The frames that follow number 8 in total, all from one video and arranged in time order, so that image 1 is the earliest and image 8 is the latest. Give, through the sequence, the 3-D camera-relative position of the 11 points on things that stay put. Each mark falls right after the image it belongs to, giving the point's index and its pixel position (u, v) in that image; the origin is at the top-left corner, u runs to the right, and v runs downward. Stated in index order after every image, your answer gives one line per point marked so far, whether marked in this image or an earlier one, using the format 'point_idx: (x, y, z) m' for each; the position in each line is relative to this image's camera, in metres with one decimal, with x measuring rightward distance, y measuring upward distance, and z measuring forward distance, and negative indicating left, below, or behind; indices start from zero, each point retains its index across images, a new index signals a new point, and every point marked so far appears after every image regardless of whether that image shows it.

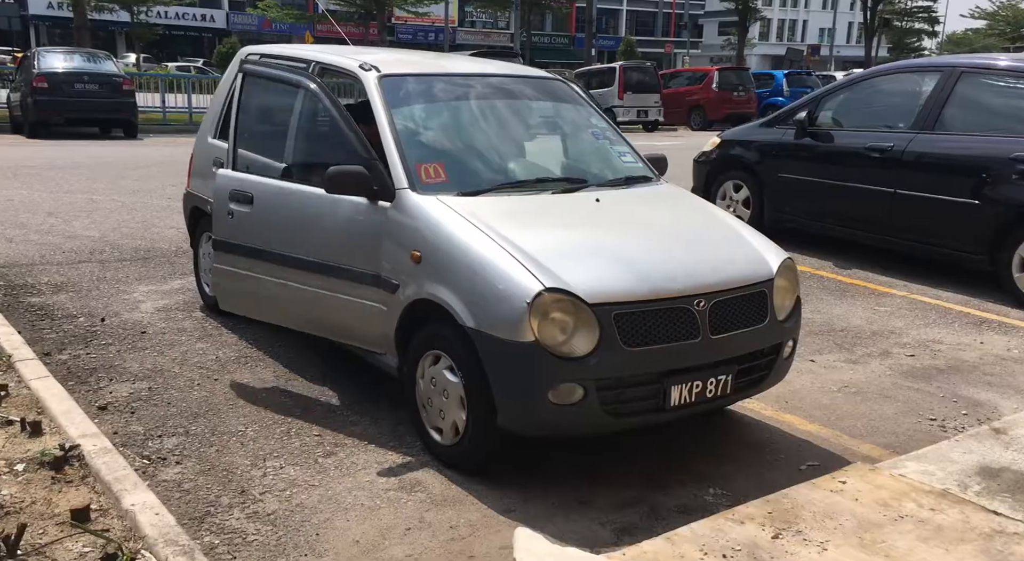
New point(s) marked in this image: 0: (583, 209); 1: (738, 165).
0: (+0.3, +0.3, +3.9) m
1: (+2.1, +1.1, +8.0) m
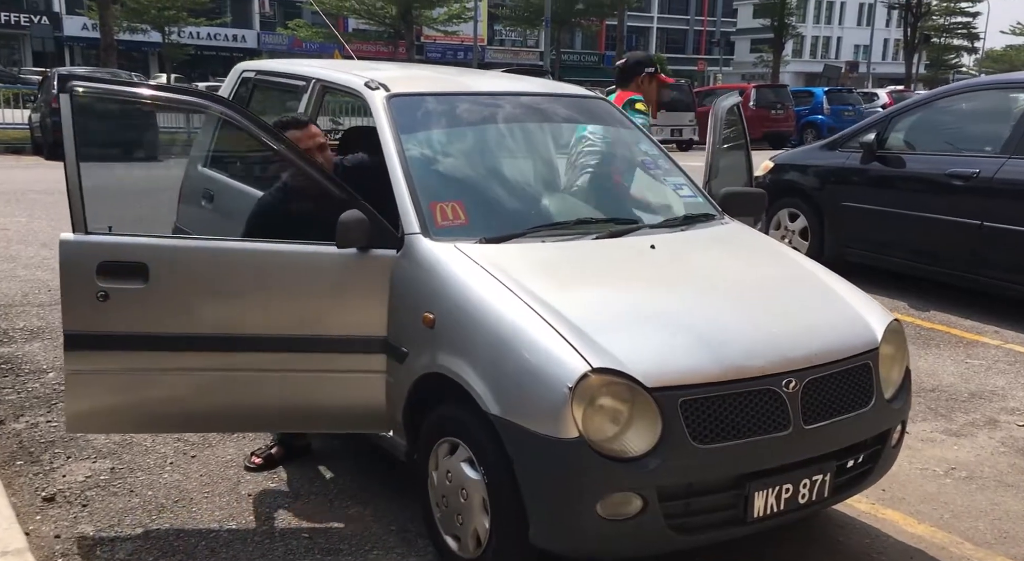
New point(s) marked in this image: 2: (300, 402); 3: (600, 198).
0: (+0.4, +0.1, +3.1) m
1: (+2.4, +0.7, +7.2) m
2: (-0.8, -0.4, +3.2) m
3: (+0.4, +0.4, +3.9) m
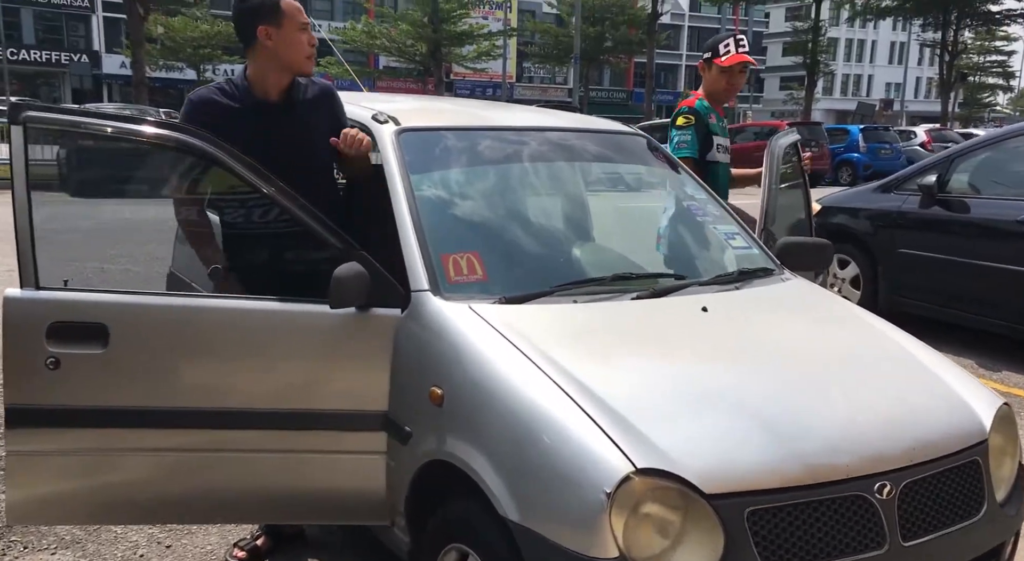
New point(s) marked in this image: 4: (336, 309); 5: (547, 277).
0: (+0.5, -0.1, +2.6) m
1: (+2.6, +0.3, +6.7) m
2: (-0.7, -0.6, +2.7) m
3: (+0.5, +0.1, +3.4) m
4: (-0.5, -0.1, +2.7) m
5: (+0.1, 0.0, +3.0) m
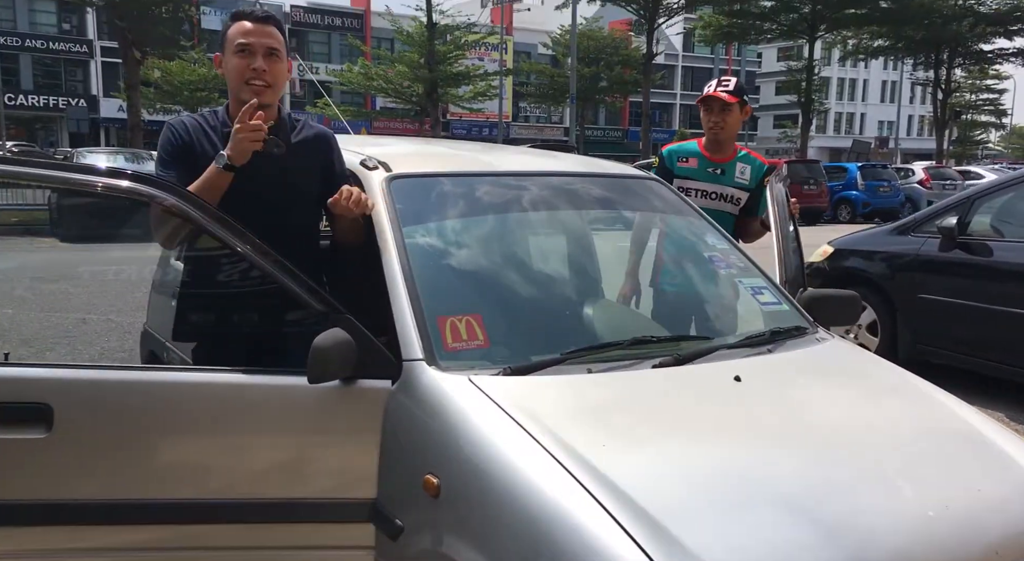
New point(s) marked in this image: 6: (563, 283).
0: (+0.5, -0.3, +2.3) m
1: (+2.6, 0.0, +6.4) m
2: (-0.7, -0.8, +2.4) m
3: (+0.5, -0.1, +3.1) m
4: (-0.5, -0.3, +2.3) m
5: (+0.1, -0.2, +2.7) m
6: (+0.2, 0.0, +2.9) m
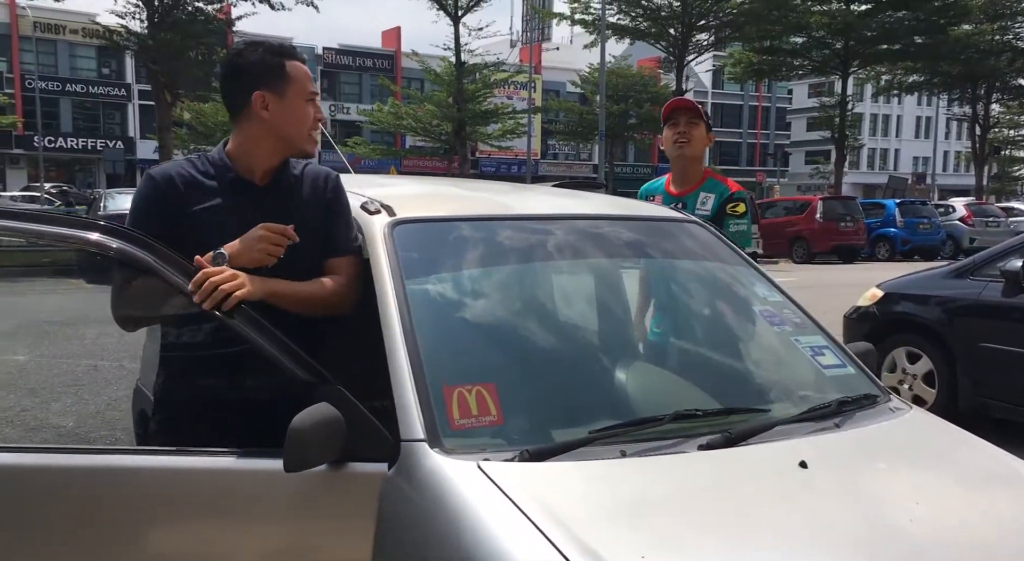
0: (+0.6, -0.4, +1.9) m
1: (+2.7, -0.3, +5.9) m
2: (-0.6, -1.0, +2.0) m
3: (+0.5, -0.2, +2.7) m
4: (-0.5, -0.4, +2.0) m
5: (+0.2, -0.4, +2.3) m
6: (+0.2, -0.2, +2.6) m
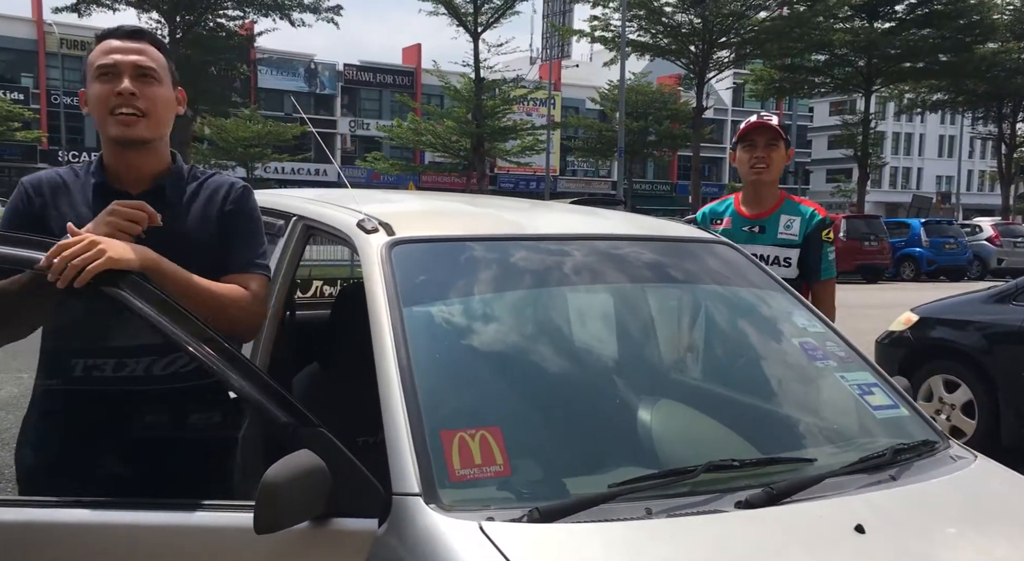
0: (+0.6, -0.5, +1.6) m
1: (+2.8, -0.5, +5.6) m
2: (-0.6, -1.0, +1.7) m
3: (+0.6, -0.3, +2.4) m
4: (-0.5, -0.5, +1.7) m
5: (+0.2, -0.4, +2.0) m
6: (+0.3, -0.2, +2.3) m
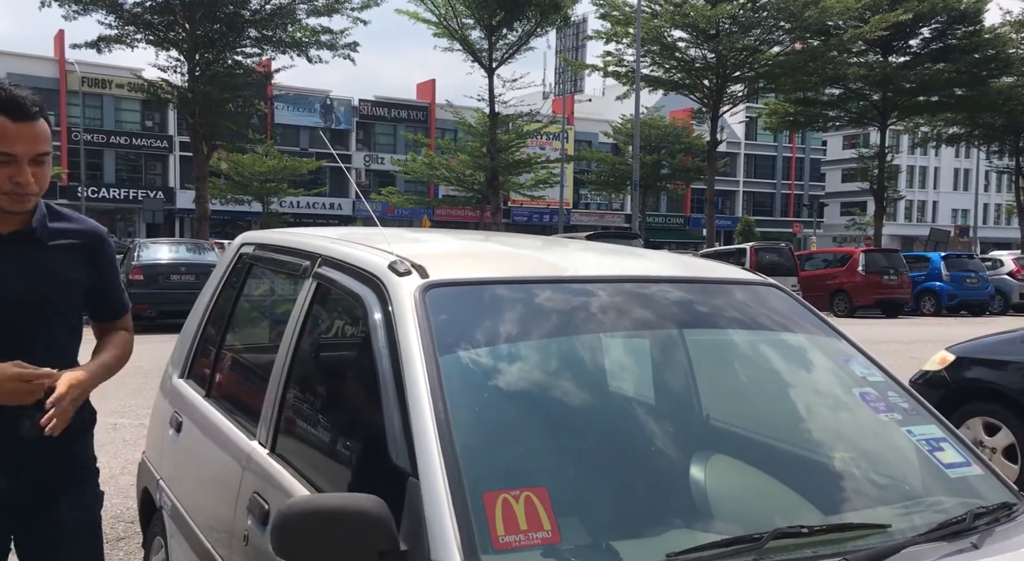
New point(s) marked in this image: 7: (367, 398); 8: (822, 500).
0: (+0.7, -0.6, +1.5) m
1: (+3.0, -0.7, +5.4) m
2: (-0.5, -1.1, +1.6) m
3: (+0.7, -0.4, +2.3) m
4: (-0.4, -0.6, +1.6) m
5: (+0.3, -0.5, +1.8) m
6: (+0.4, -0.4, +2.1) m
7: (-0.4, -0.3, +2.2) m
8: (+0.8, -0.5, +2.1) m
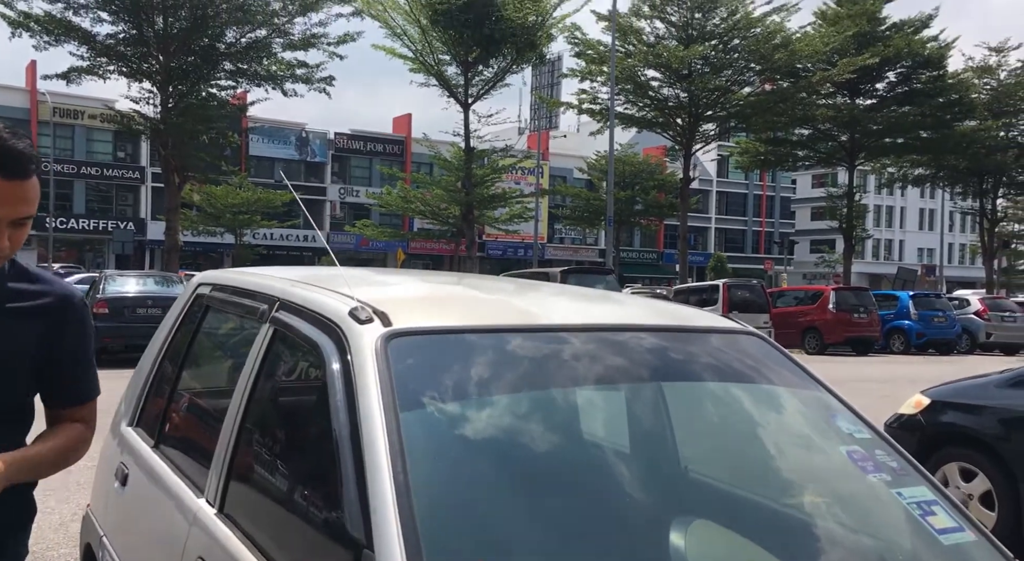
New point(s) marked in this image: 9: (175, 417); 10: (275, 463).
0: (+0.6, -0.7, +1.3) m
1: (+2.8, -1.0, +5.4) m
2: (-0.6, -1.2, +1.4) m
3: (+0.6, -0.6, +2.2) m
4: (-0.4, -0.7, +1.4) m
5: (+0.2, -0.6, +1.7) m
6: (+0.3, -0.5, +2.0) m
7: (-0.4, -0.4, +2.0) m
8: (+0.7, -0.7, +2.0) m
9: (-1.1, -0.5, +2.9) m
10: (-0.6, -0.5, +2.2) m
